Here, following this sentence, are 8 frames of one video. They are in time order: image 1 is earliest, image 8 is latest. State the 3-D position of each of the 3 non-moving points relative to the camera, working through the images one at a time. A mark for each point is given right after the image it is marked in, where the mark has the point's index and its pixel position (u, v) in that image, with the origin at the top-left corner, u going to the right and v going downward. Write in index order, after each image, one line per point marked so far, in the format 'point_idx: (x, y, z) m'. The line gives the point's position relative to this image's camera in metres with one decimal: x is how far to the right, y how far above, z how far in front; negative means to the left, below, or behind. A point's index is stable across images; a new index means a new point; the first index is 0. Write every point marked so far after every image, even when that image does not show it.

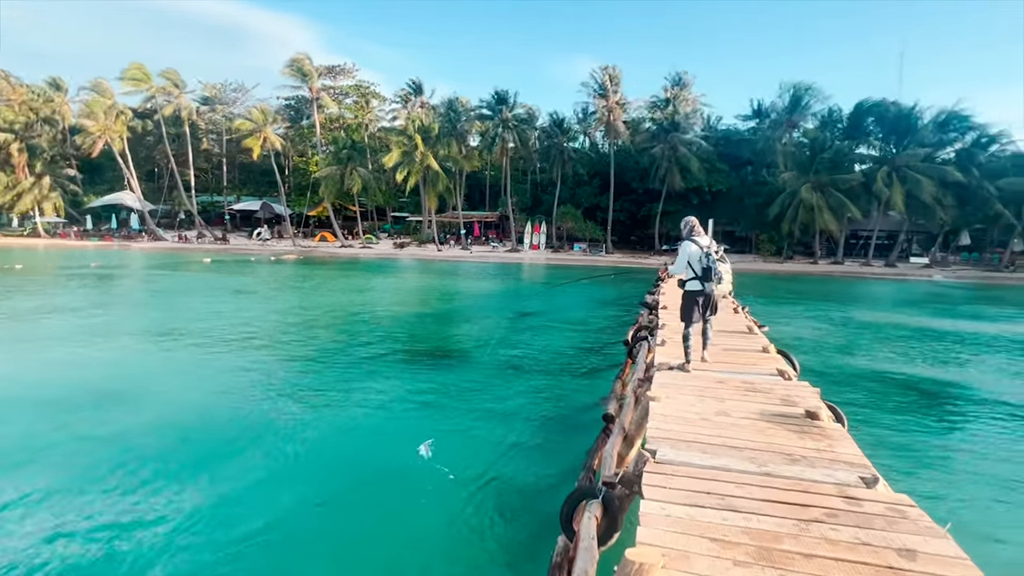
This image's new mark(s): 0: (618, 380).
0: (+1.2, -1.1, +6.5) m
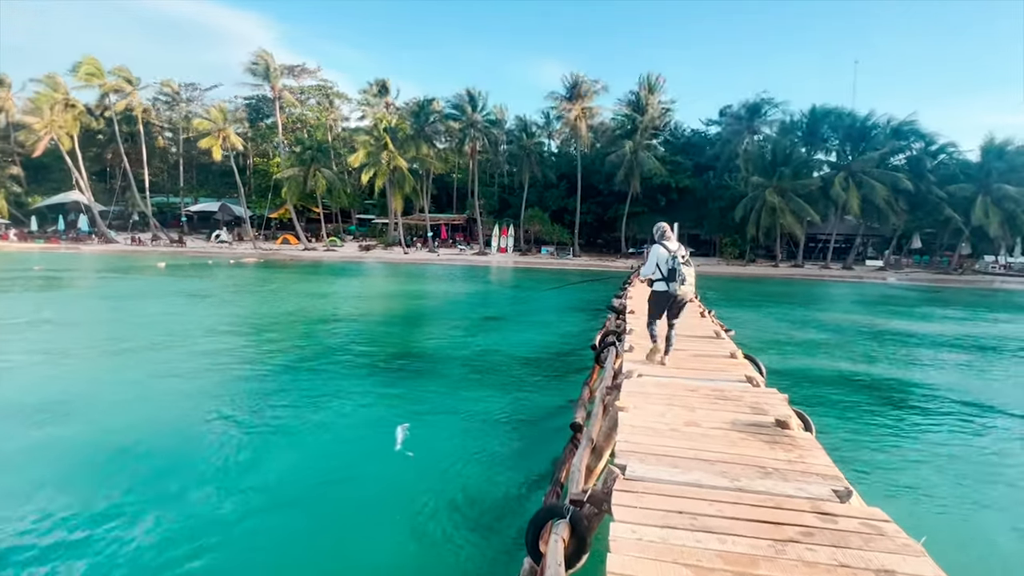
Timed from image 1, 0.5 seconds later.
0: (+0.8, -1.2, +6.4) m
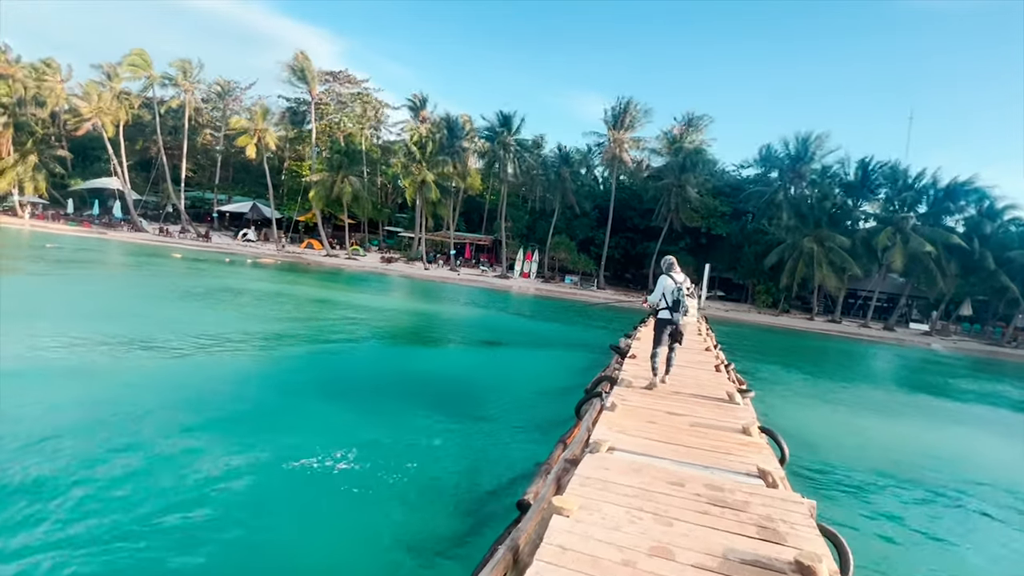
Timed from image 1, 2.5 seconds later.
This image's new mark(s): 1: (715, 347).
0: (+0.4, -1.5, +5.2) m
1: (+3.7, -1.1, +10.1) m
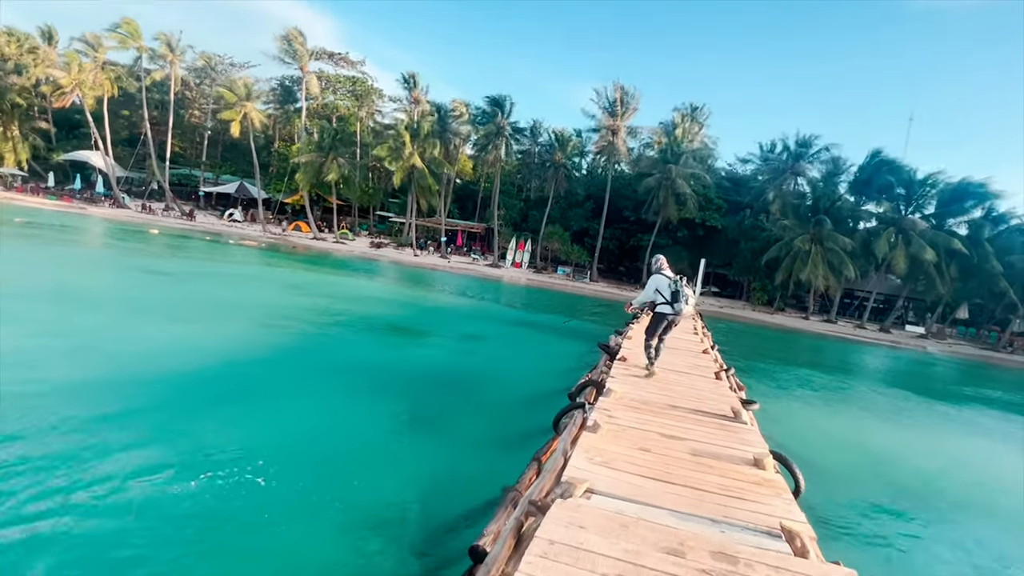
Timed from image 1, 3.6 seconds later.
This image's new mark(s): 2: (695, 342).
0: (+0.2, -1.4, +4.5) m
1: (+3.4, -1.1, +9.4) m
2: (+3.3, -1.0, +10.0) m
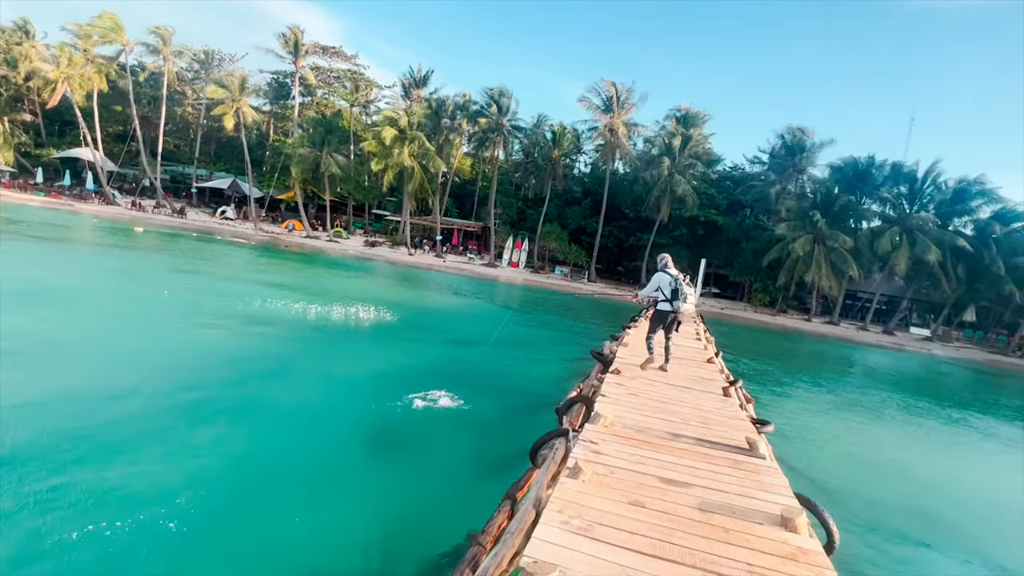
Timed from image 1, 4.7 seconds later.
0: (0.0, -1.4, +3.7) m
1: (+3.2, -1.1, +8.7) m
2: (+3.1, -1.1, +9.3) m
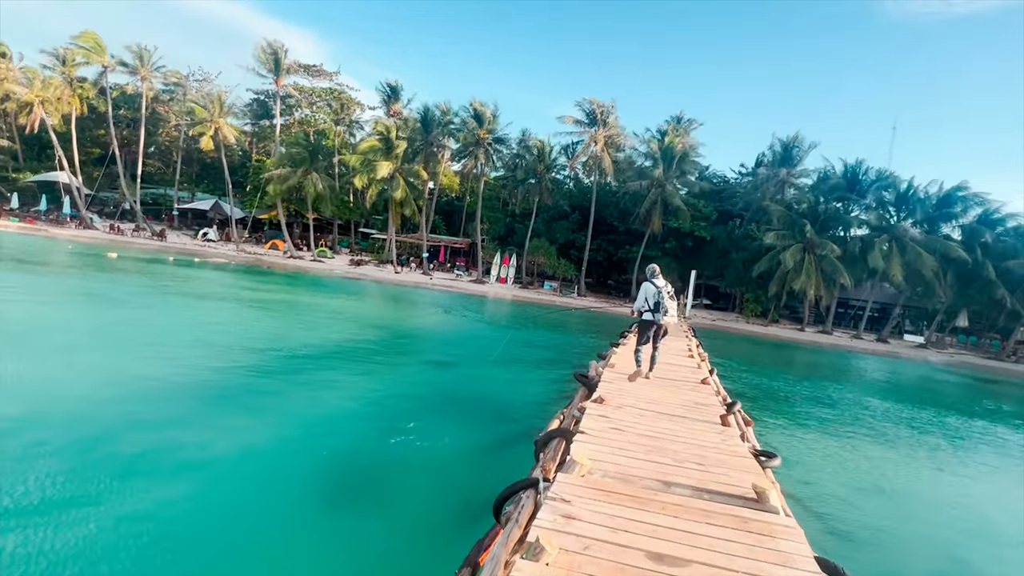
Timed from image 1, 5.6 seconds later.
0: (-0.2, -1.5, +3.1) m
1: (+2.9, -1.3, +8.1) m
2: (+2.8, -1.3, +8.7) m
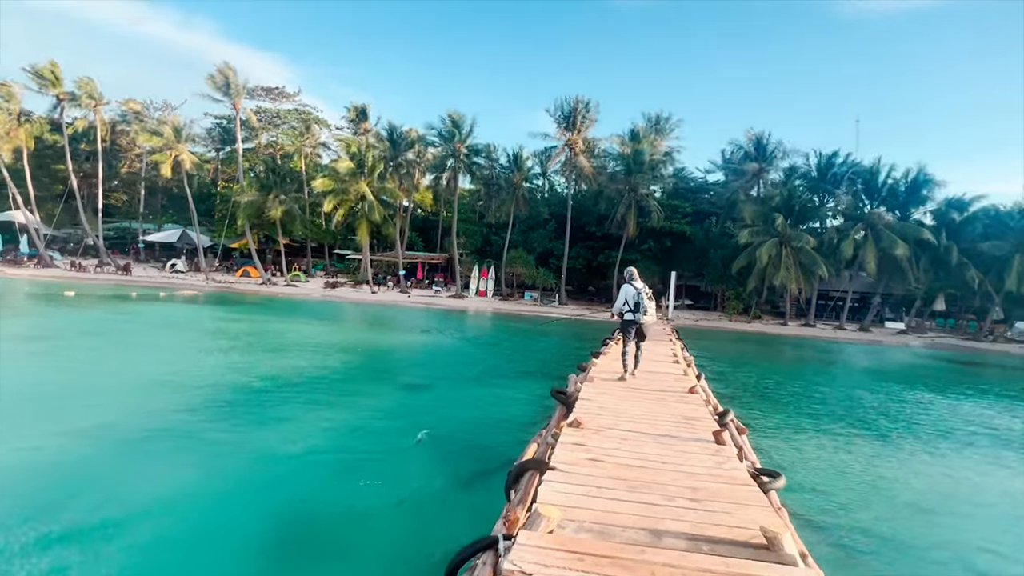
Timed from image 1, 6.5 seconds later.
0: (-0.4, -1.6, +2.5) m
1: (+2.6, -1.3, +7.6) m
2: (+2.4, -1.3, +8.2) m
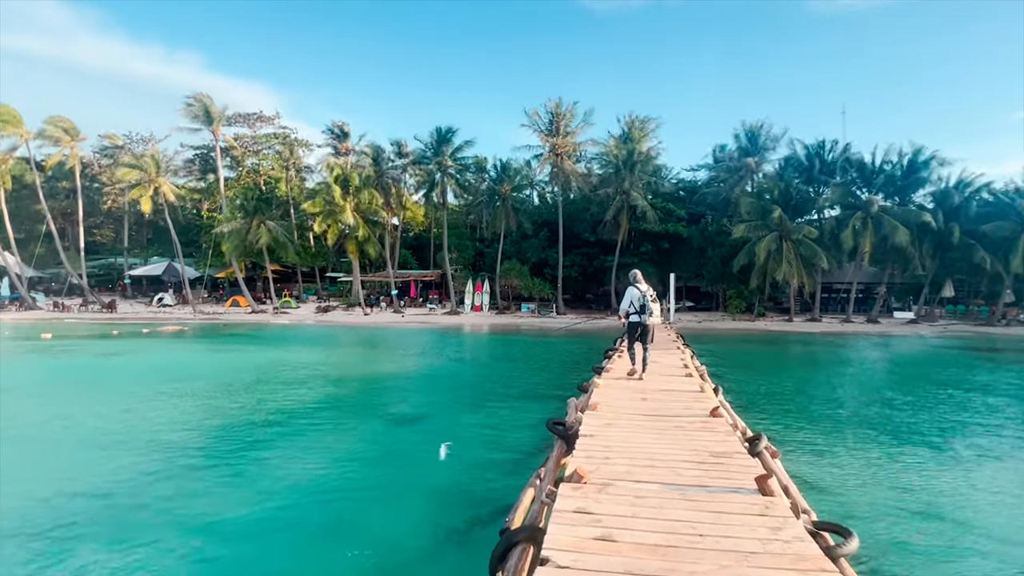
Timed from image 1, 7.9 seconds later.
0: (-0.5, -1.7, +1.6) m
1: (+2.5, -1.3, +6.7) m
2: (+2.3, -1.3, +7.3) m
